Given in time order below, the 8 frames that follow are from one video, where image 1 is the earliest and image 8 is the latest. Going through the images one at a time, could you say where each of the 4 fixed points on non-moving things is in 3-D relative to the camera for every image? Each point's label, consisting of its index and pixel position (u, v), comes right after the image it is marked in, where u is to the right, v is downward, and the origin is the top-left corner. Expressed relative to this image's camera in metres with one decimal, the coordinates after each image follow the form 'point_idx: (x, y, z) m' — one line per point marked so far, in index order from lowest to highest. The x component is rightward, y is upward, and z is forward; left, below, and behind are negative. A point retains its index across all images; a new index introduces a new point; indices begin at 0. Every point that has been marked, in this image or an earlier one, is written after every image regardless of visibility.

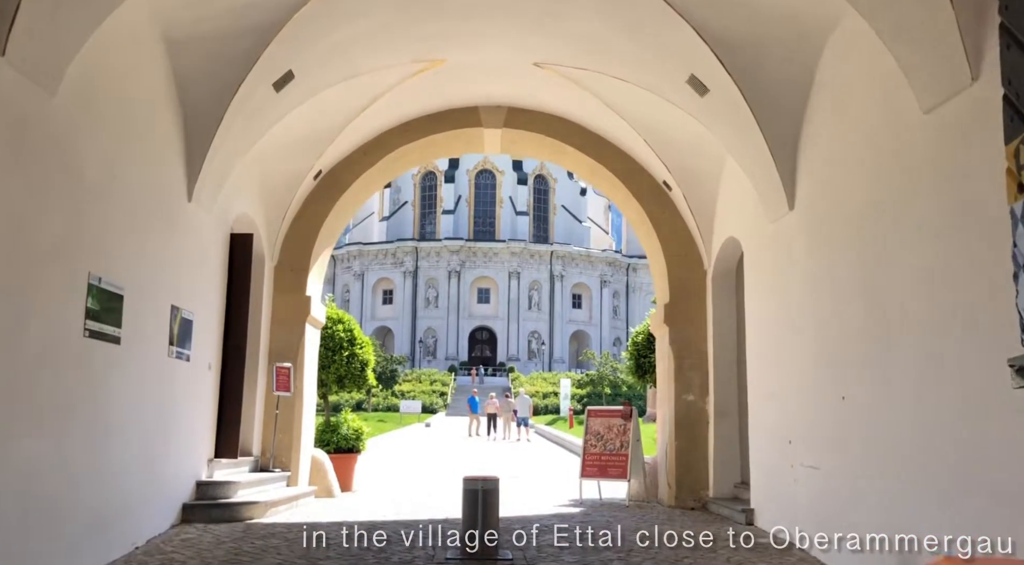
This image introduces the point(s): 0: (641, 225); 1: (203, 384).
0: (+1.9, +0.8, +11.3) m
1: (-3.3, -1.1, +8.4) m
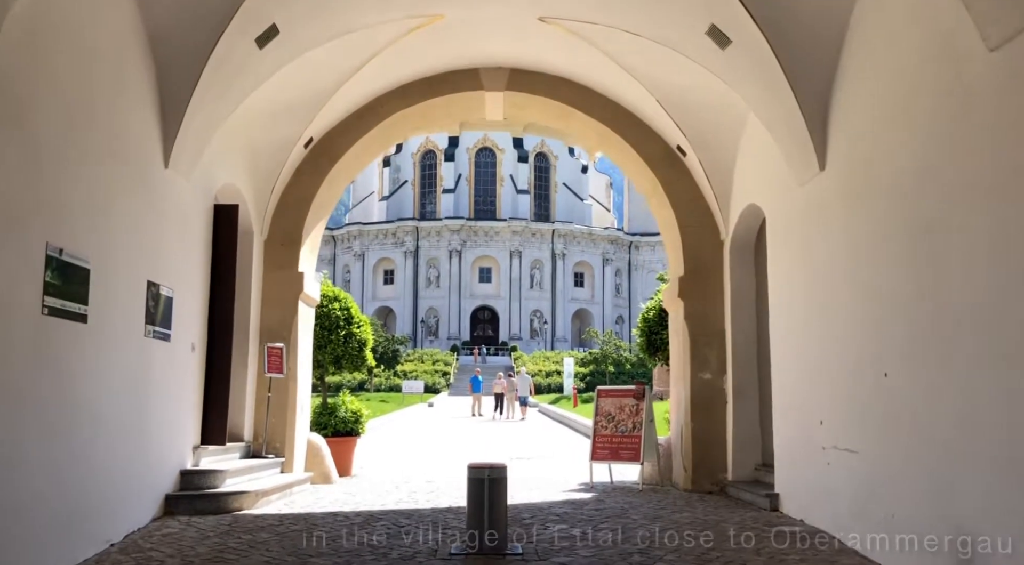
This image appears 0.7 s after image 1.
0: (+1.9, +1.2, +10.7) m
1: (-3.3, -0.8, +7.8) m
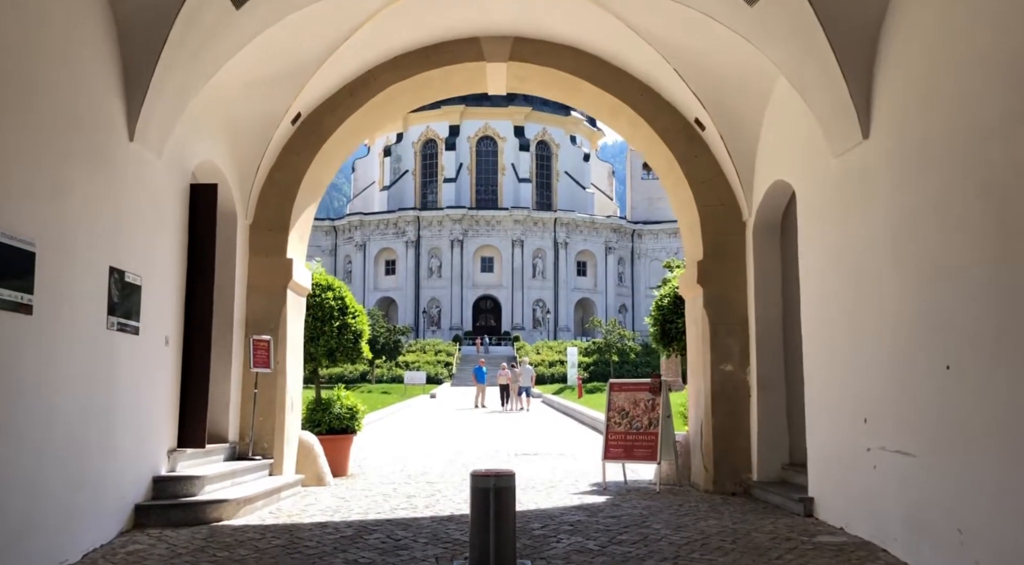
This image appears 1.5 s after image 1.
0: (+2.0, +1.4, +9.9) m
1: (-3.2, -0.7, +7.1) m
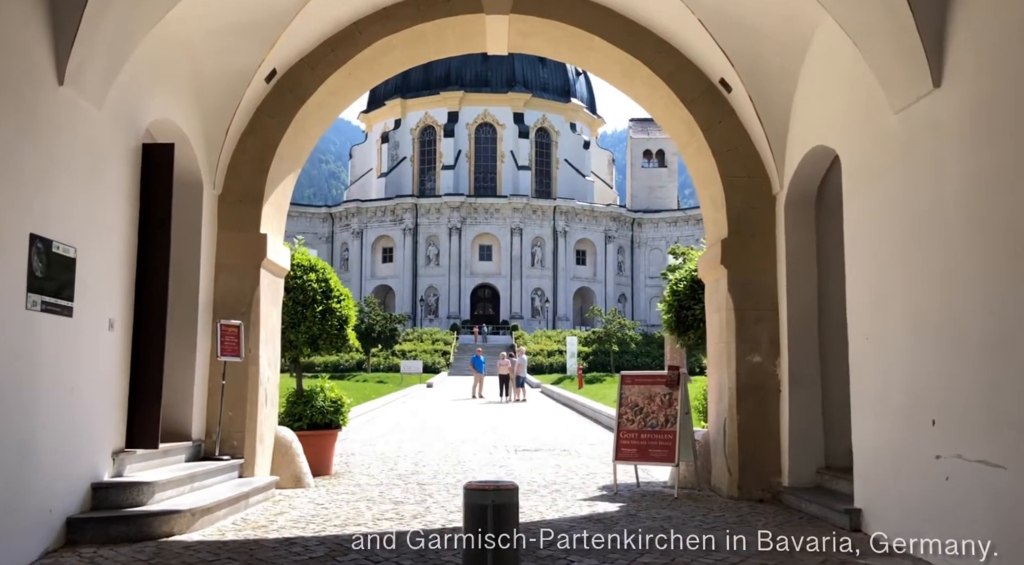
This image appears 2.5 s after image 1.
0: (+2.0, +1.6, +8.8) m
1: (-3.2, -0.5, +6.1) m
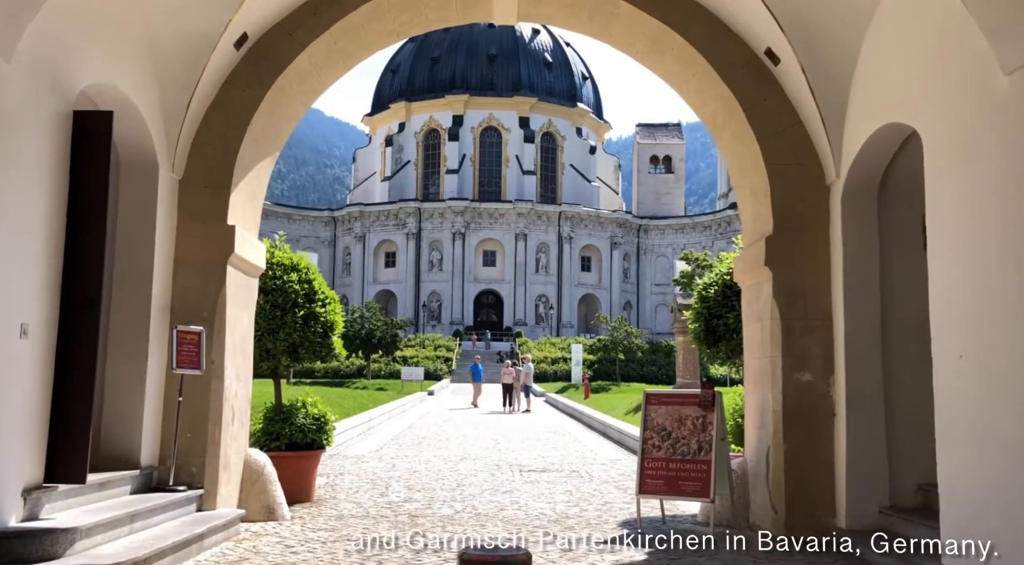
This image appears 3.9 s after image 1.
0: (+2.1, +1.6, +7.6) m
1: (-3.1, -0.5, +4.9) m
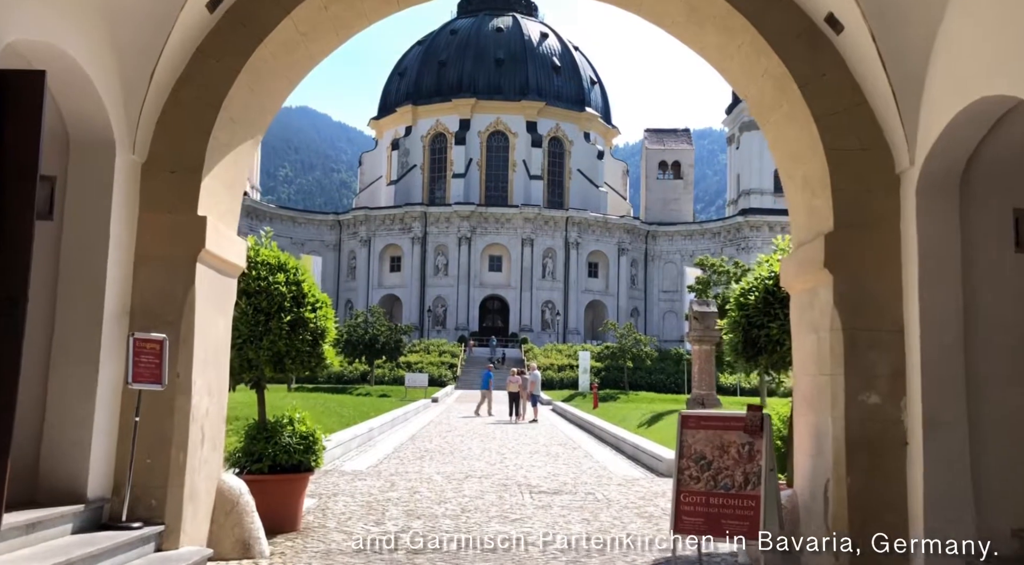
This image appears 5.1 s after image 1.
0: (+2.3, +1.5, +6.6) m
1: (-3.0, -0.5, +3.9) m
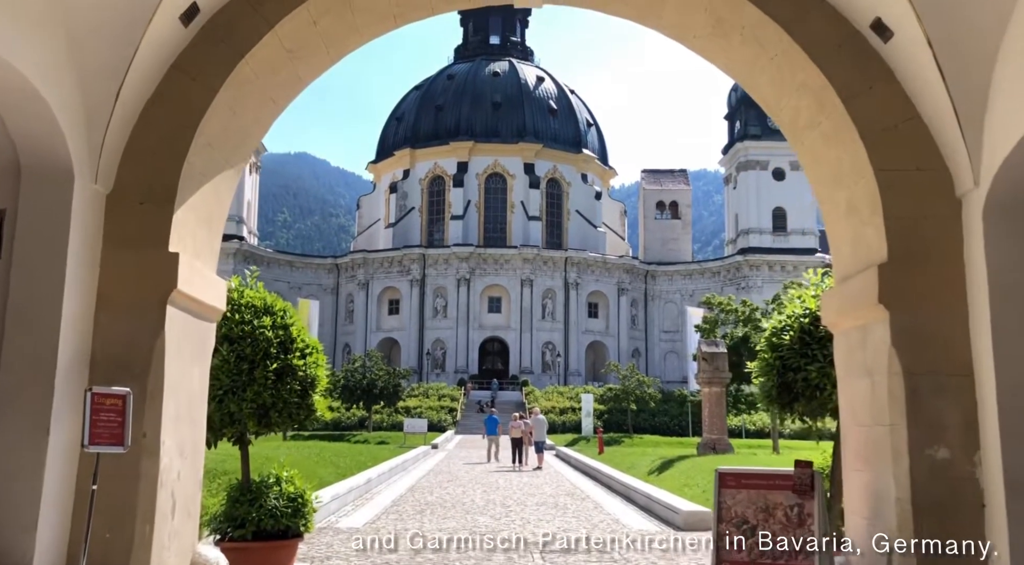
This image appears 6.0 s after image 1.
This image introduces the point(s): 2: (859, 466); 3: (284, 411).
0: (+2.3, +1.2, +6.0) m
1: (-2.9, -0.7, +3.1) m
2: (+2.6, -1.4, +5.8) m
3: (-2.2, -1.2, +7.5) m
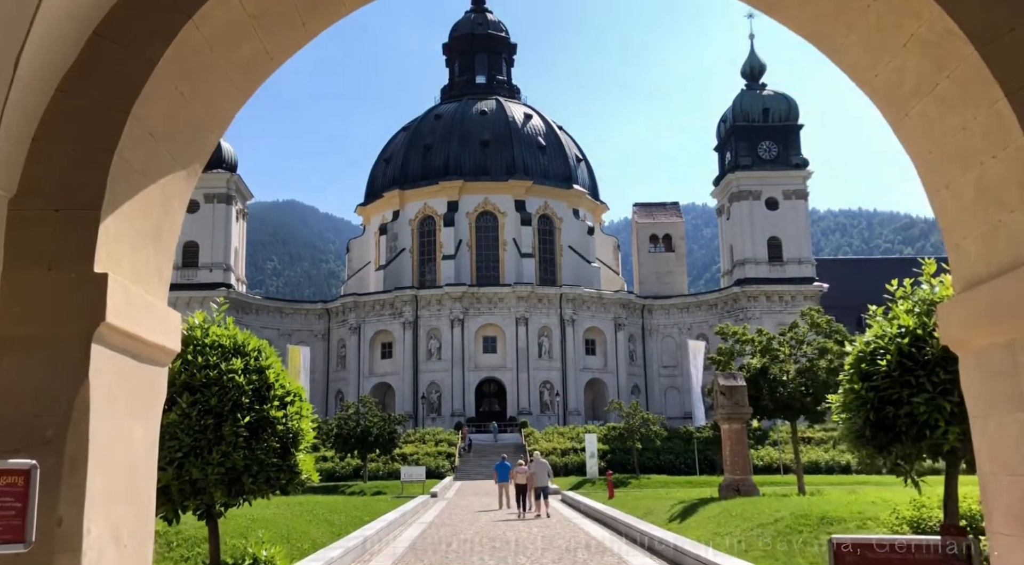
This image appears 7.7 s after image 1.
0: (+2.5, +1.2, +4.7) m
1: (-2.6, -0.7, +1.7) m
2: (+2.8, -1.4, +4.4) m
3: (-1.9, -1.5, +6.1) m
